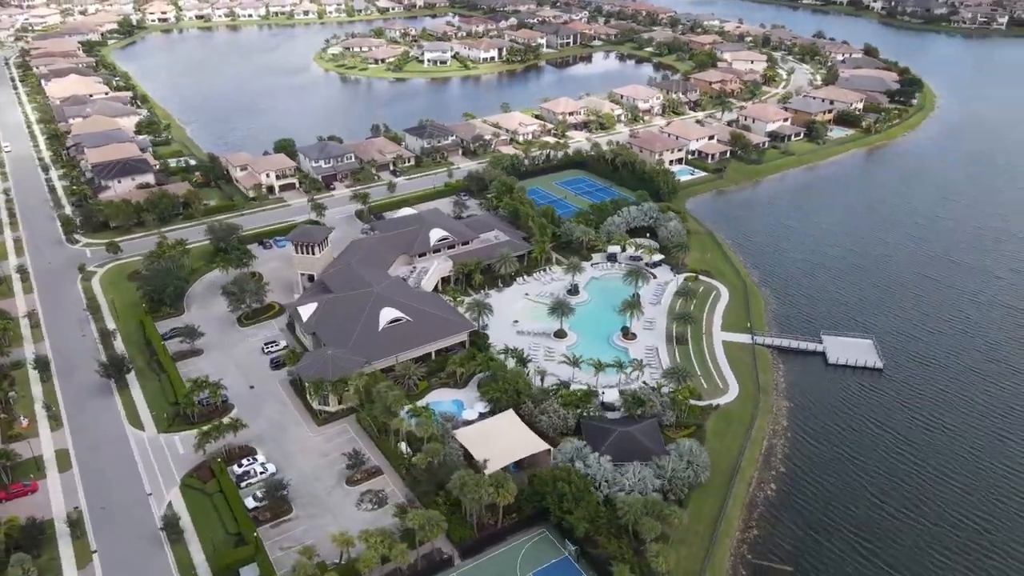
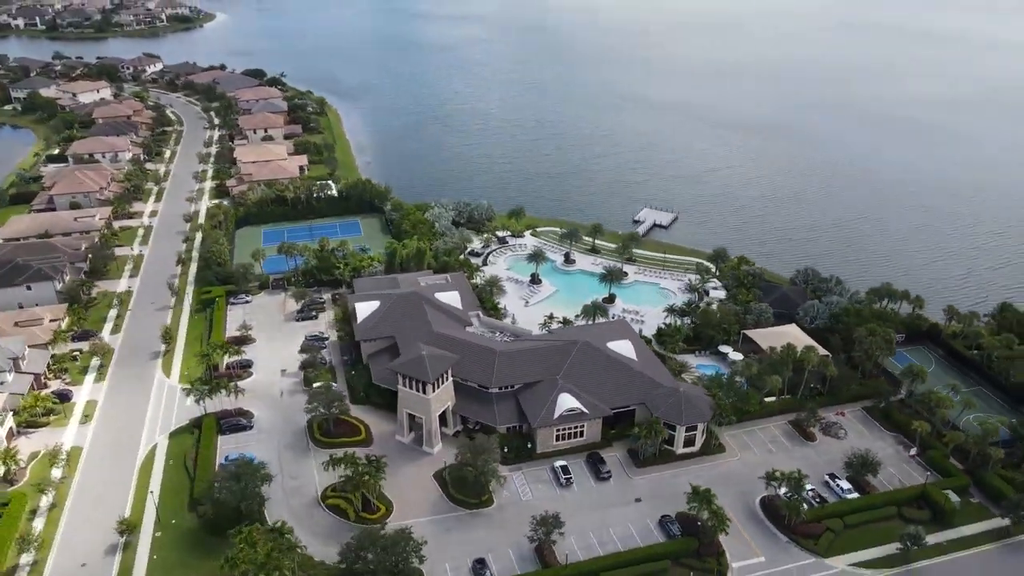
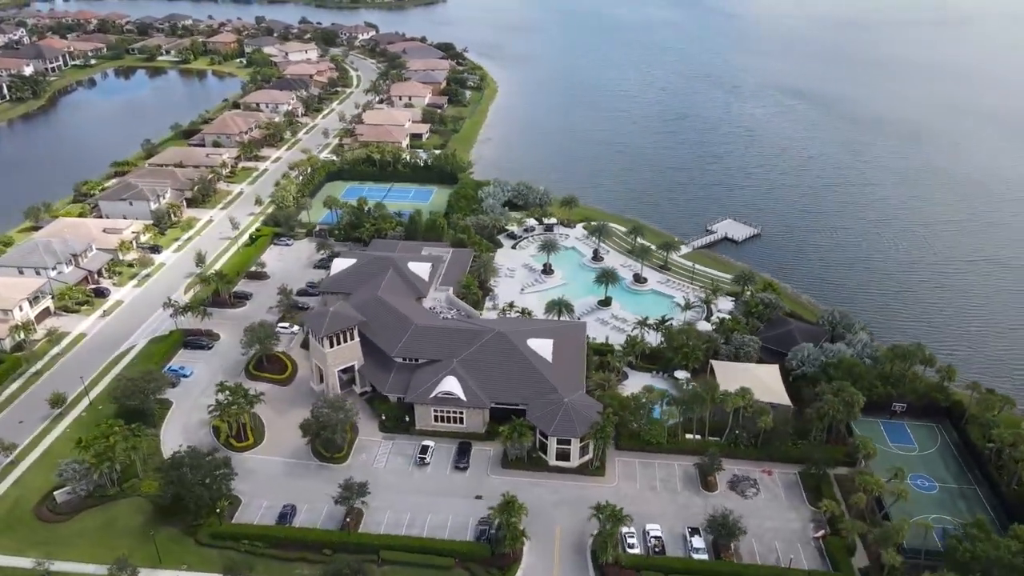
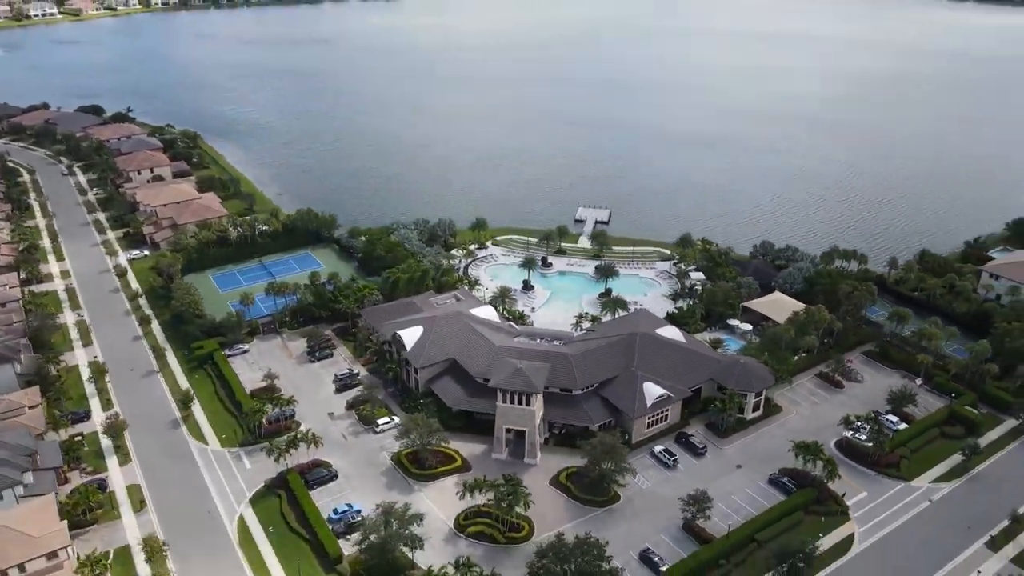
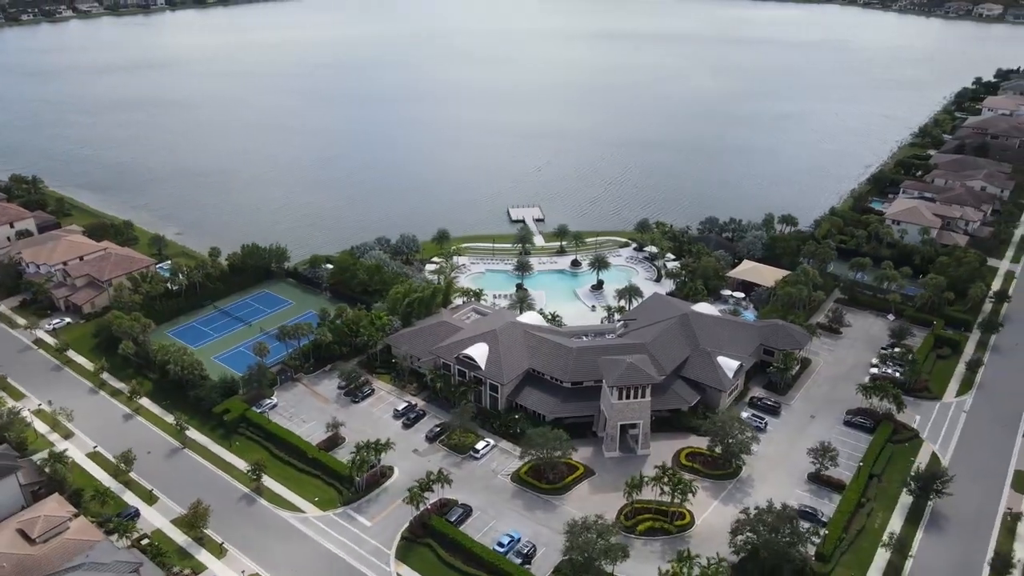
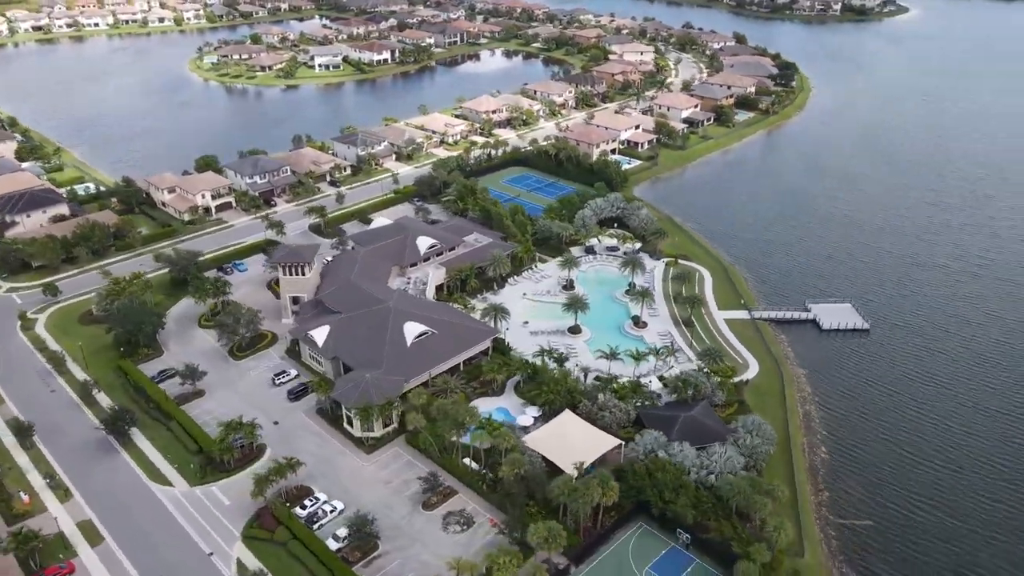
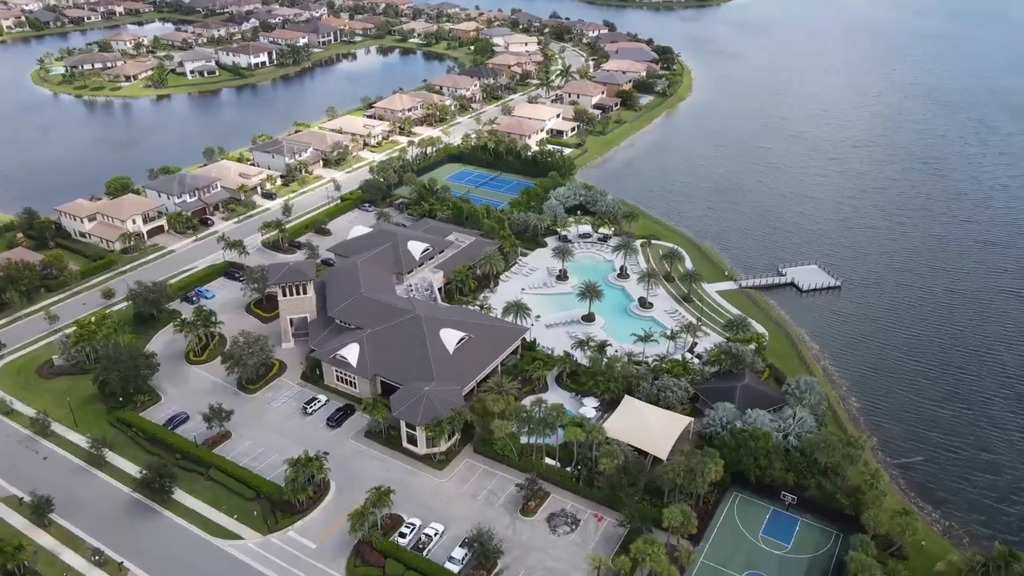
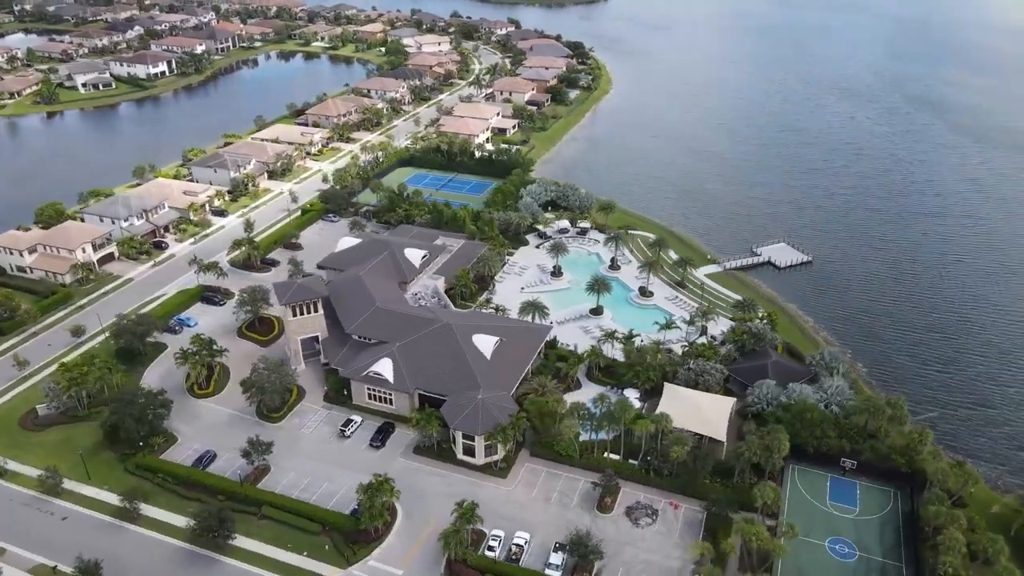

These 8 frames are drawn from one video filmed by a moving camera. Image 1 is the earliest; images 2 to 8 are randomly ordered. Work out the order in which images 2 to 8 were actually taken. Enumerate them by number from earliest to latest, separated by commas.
6, 7, 8, 3, 2, 4, 5
